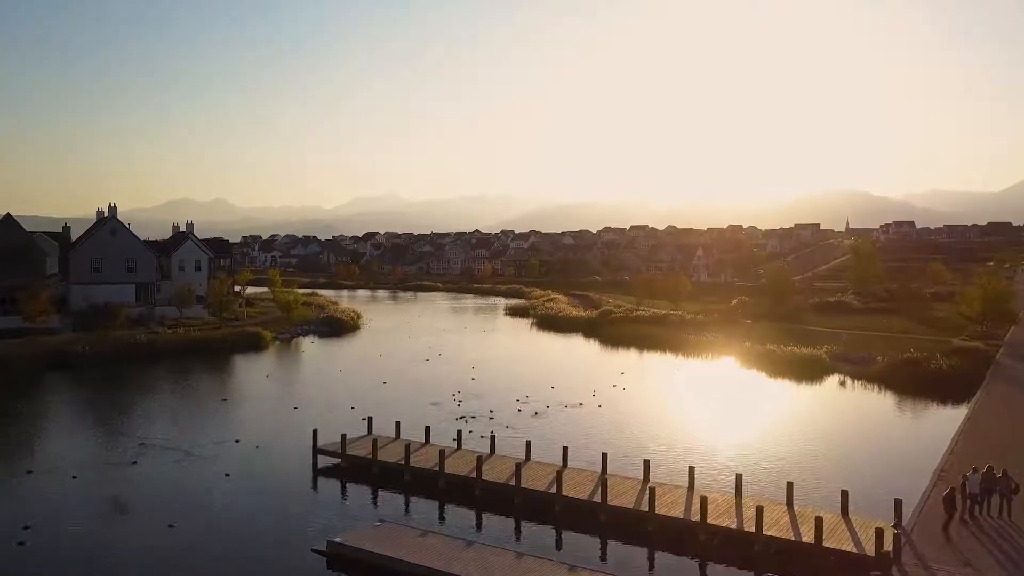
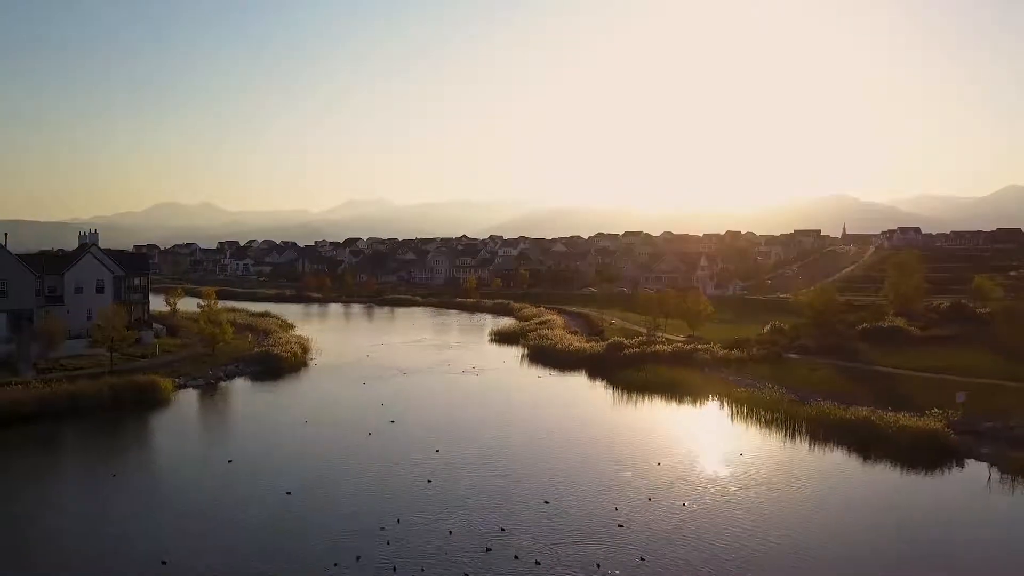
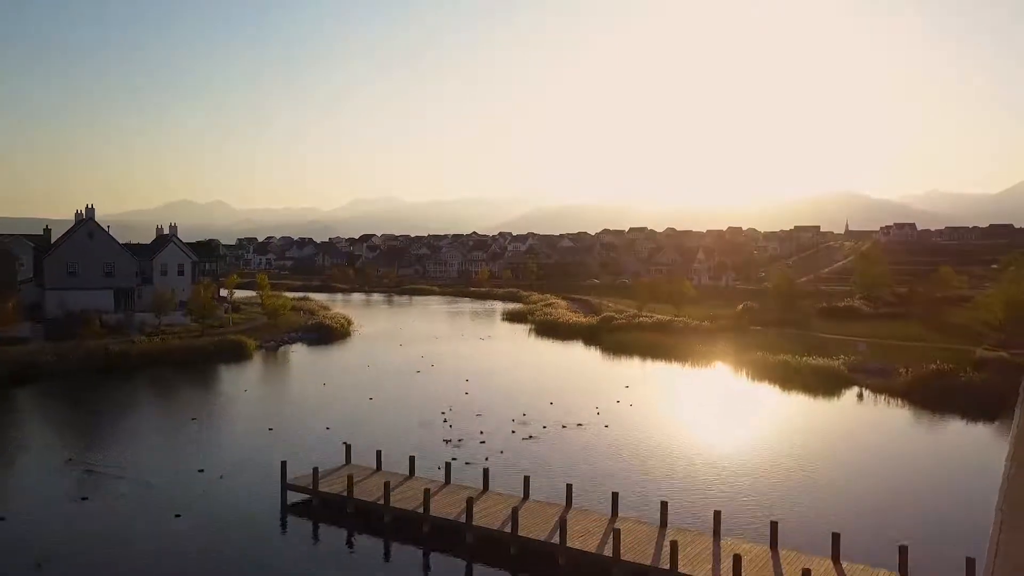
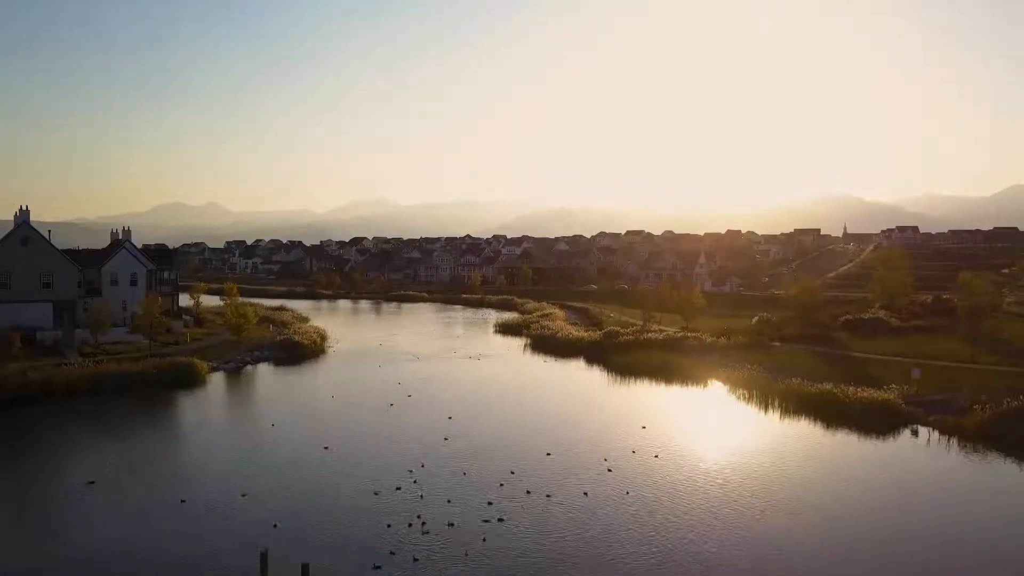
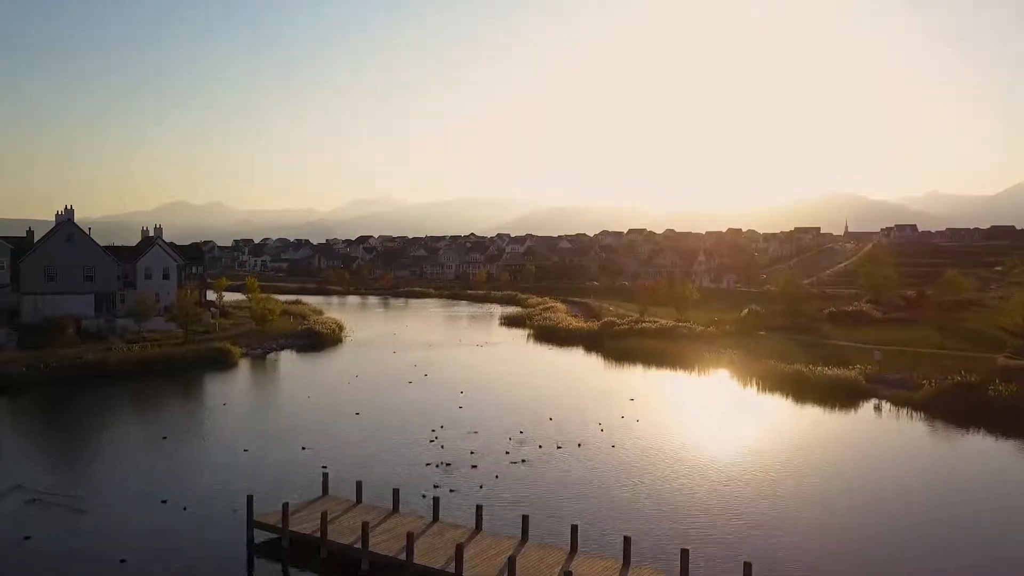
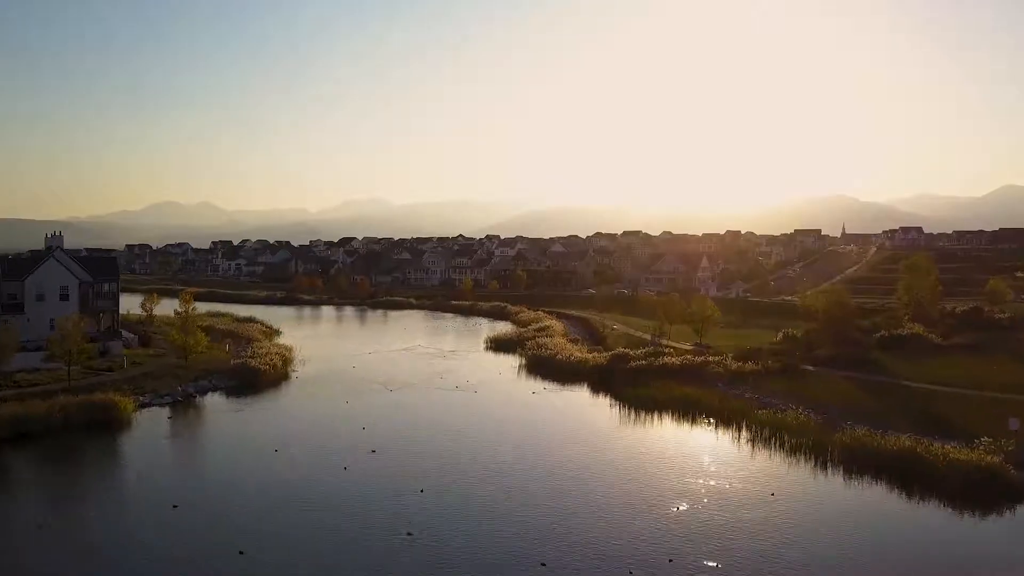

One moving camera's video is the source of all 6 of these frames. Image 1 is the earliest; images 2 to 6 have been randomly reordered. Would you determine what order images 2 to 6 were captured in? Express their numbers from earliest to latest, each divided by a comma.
3, 5, 4, 2, 6
